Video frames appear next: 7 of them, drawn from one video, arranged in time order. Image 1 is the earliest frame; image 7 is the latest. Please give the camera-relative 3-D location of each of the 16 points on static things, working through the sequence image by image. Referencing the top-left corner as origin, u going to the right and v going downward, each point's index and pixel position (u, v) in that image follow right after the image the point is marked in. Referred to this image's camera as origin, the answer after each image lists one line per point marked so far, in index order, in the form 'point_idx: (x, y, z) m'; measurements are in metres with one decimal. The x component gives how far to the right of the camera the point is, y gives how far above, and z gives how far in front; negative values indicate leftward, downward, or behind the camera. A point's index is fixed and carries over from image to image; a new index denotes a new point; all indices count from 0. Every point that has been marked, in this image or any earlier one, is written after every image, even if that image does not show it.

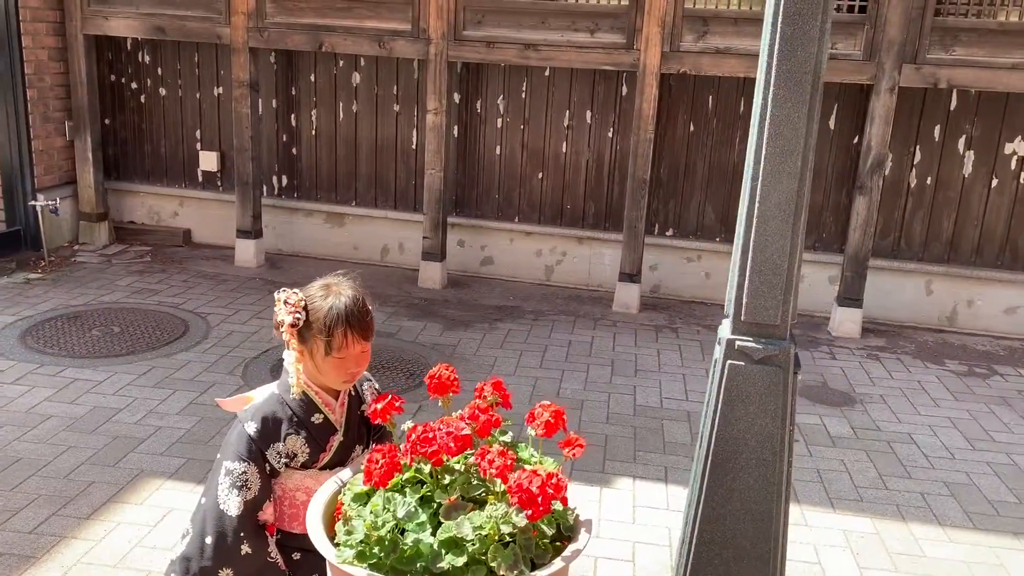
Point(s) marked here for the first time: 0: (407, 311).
0: (-0.8, -0.2, +6.5) m
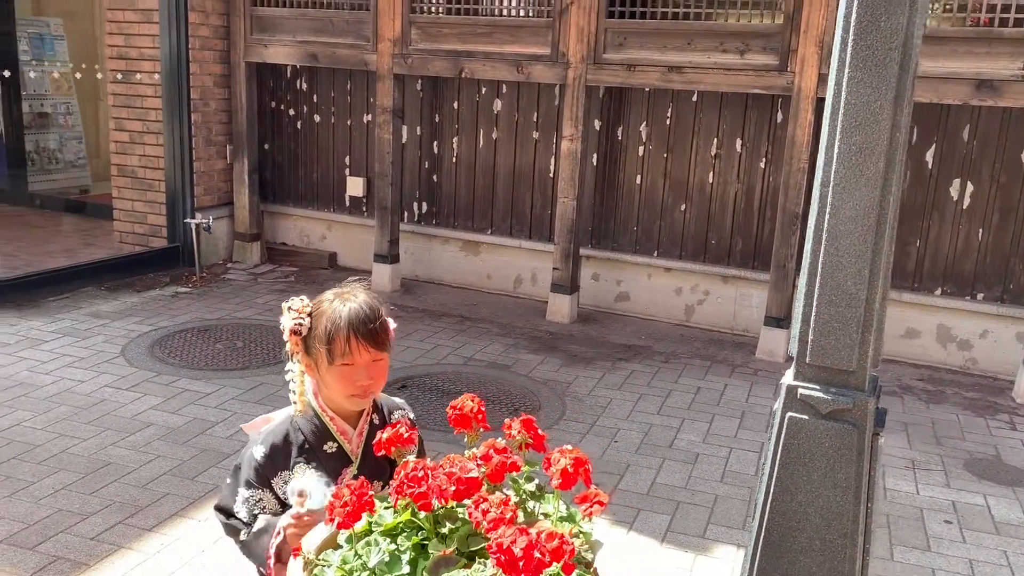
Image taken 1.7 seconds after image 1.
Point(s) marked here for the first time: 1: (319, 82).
0: (+0.1, -0.4, +6.2) m
1: (-1.6, +1.7, +7.6) m
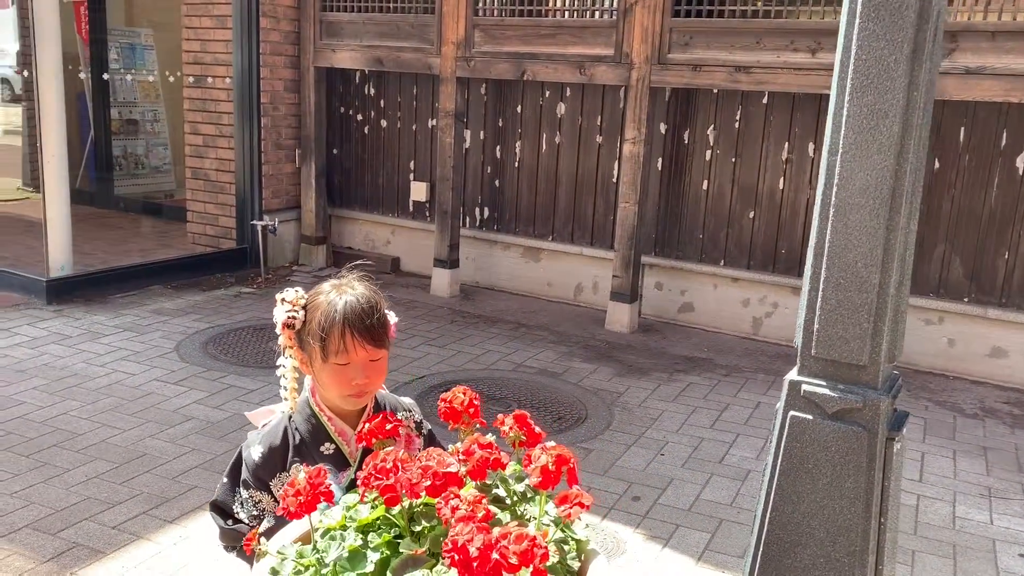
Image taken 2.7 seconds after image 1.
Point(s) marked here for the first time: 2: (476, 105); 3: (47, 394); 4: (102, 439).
0: (+0.5, -0.4, +6.0) m
1: (-1.1, +1.7, +7.6) m
2: (-0.3, +1.5, +7.2) m
3: (-2.5, -0.6, +4.7) m
4: (-1.9, -0.7, +4.2) m
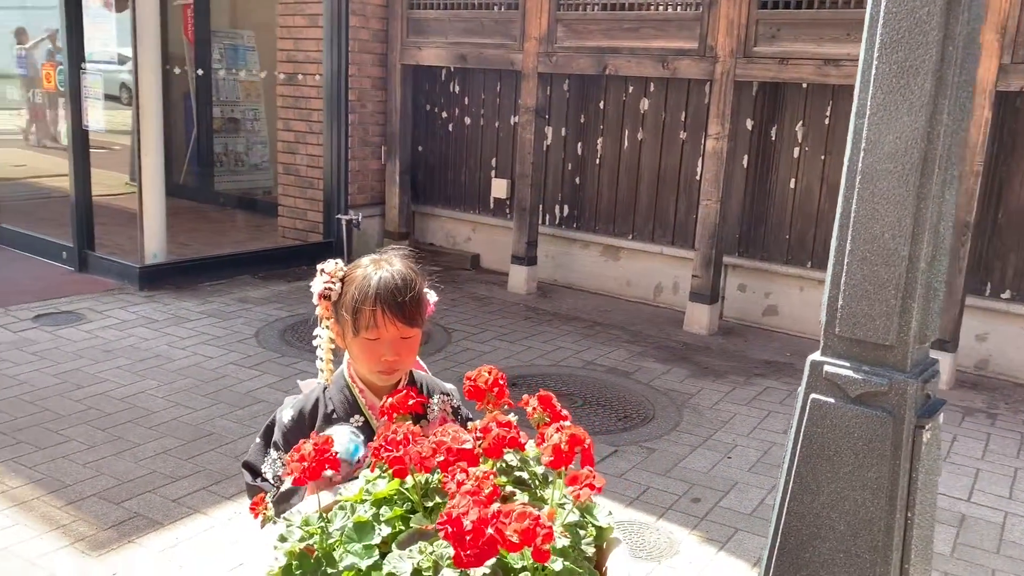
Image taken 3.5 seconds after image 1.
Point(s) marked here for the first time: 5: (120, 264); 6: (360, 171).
0: (+1.0, -0.4, +5.8) m
1: (-0.3, +1.7, +7.6) m
2: (+0.4, +1.5, +7.2) m
3: (-2.1, -0.5, +4.9) m
4: (-1.6, -0.6, +4.4) m
5: (-3.0, +0.2, +6.9) m
6: (-1.3, +1.0, +7.9) m
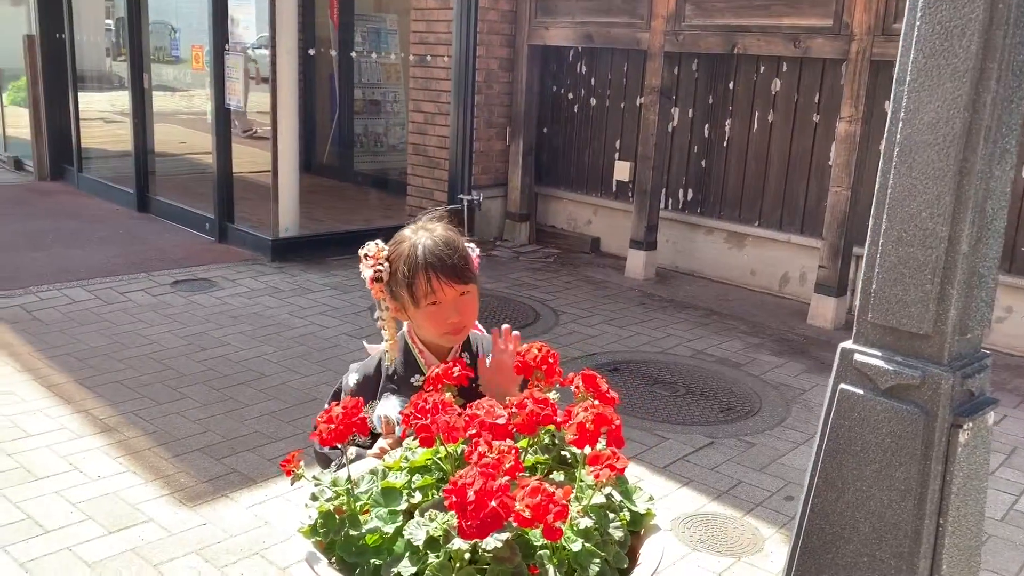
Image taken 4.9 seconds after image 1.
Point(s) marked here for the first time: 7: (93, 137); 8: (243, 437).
0: (+1.7, -0.4, +5.6) m
1: (+0.7, +1.9, +7.5) m
2: (+1.4, +1.6, +7.0) m
3: (-1.5, -0.3, +5.2) m
4: (-1.2, -0.5, +4.6) m
5: (-2.1, +0.4, +7.3) m
6: (-0.2, +1.2, +7.9) m
7: (-4.5, +1.6, +9.7) m
8: (-1.2, -0.7, +3.9) m
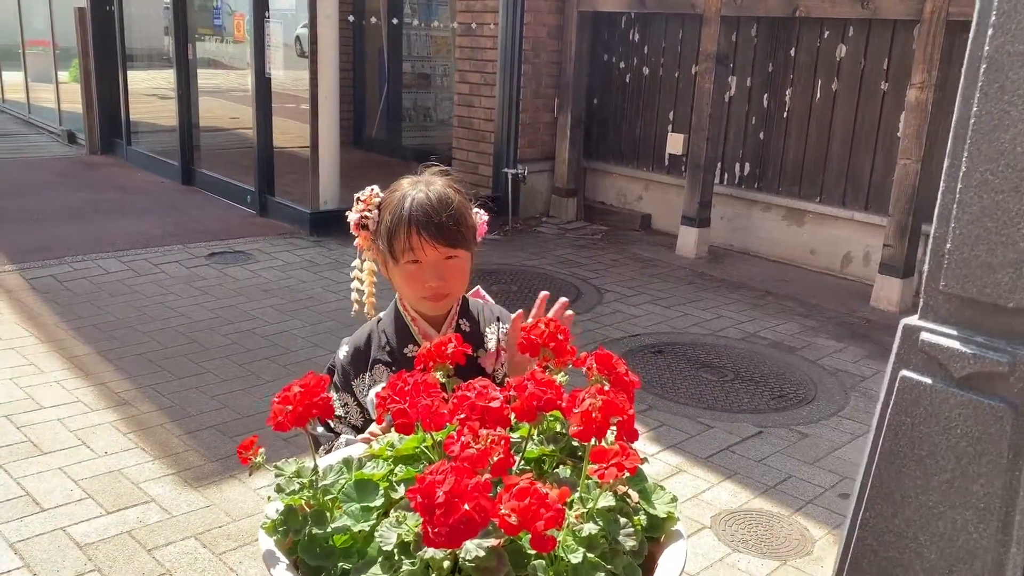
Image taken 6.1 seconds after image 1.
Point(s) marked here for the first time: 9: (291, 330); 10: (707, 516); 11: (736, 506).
0: (+1.9, -0.2, +5.2) m
1: (+1.1, +2.0, +7.2) m
2: (+1.7, +1.8, +6.6) m
3: (-1.3, -0.1, +5.0) m
4: (-1.0, -0.3, +4.4) m
5: (-1.7, +0.6, +7.2) m
6: (+0.2, +1.4, +7.6) m
7: (-4.0, +1.9, +9.6) m
8: (-1.0, -0.5, +3.7) m
9: (-1.2, -0.2, +4.8) m
10: (+0.7, -0.8, +3.1) m
11: (+0.8, -0.8, +3.2) m
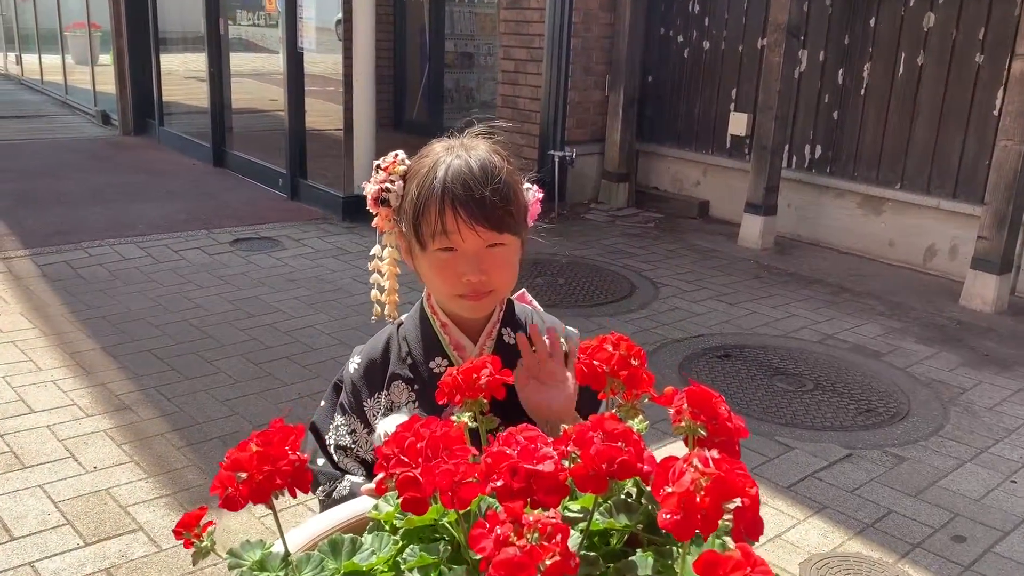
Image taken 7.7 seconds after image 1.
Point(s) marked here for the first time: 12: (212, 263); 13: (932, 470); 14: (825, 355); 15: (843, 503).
0: (+2.1, -0.2, +4.6) m
1: (+1.5, +2.1, +6.6) m
2: (+2.0, +1.8, +6.0) m
3: (-1.1, -0.1, +4.6) m
4: (-0.8, -0.3, +3.9) m
5: (-1.4, +0.7, +6.7) m
6: (+0.6, +1.5, +7.1) m
7: (-3.5, +2.0, +9.3) m
8: (-0.9, -0.5, +3.3) m
9: (-1.0, -0.2, +4.3) m
10: (+0.8, -0.8, +2.6) m
11: (+0.9, -0.8, +2.6) m
12: (-1.8, +0.1, +5.3) m
13: (+1.5, -0.6, +3.1) m
14: (+1.5, -0.3, +4.2) m
15: (+1.1, -0.7, +2.9) m
